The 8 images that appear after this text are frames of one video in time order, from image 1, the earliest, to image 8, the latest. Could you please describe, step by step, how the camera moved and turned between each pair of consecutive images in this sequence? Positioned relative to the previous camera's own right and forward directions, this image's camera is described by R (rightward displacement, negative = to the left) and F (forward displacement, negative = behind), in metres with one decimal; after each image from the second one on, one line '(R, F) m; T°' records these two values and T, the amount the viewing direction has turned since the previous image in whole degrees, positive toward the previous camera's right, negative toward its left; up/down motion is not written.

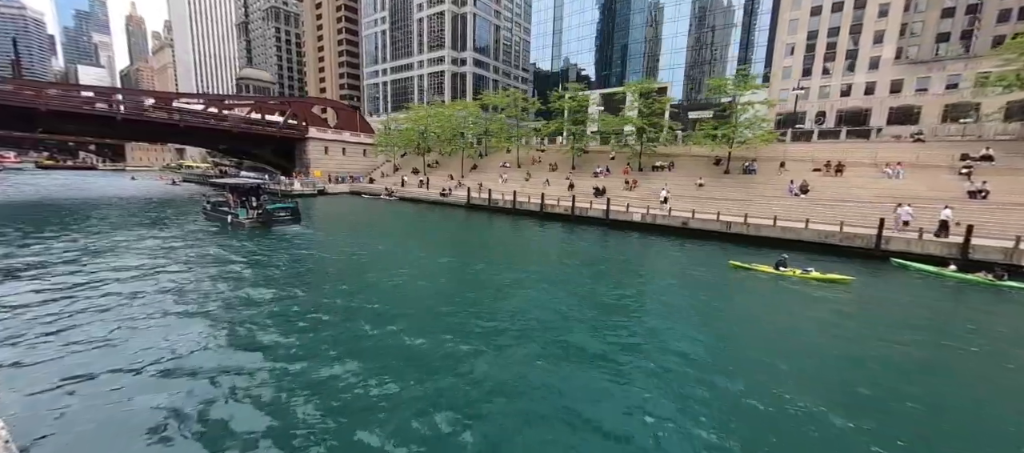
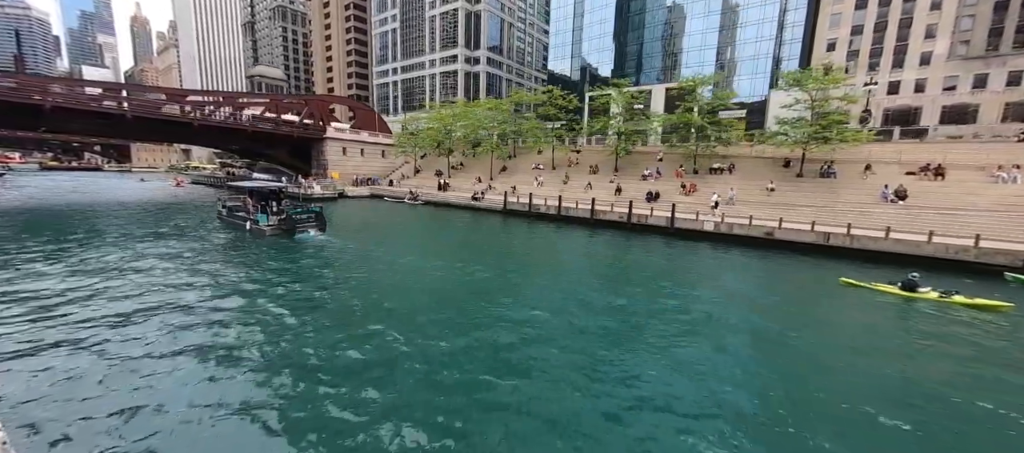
(-3.5, +2.8) m; 0°
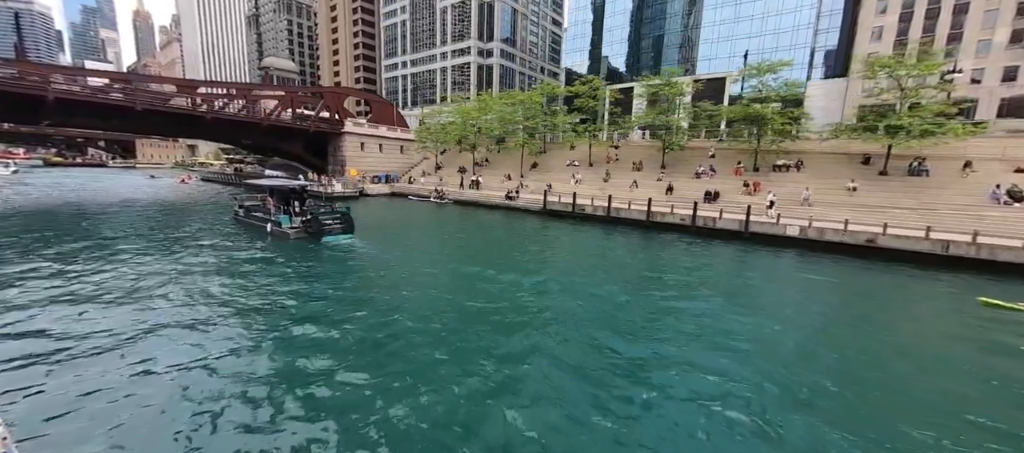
(-3.2, +2.6) m; 0°
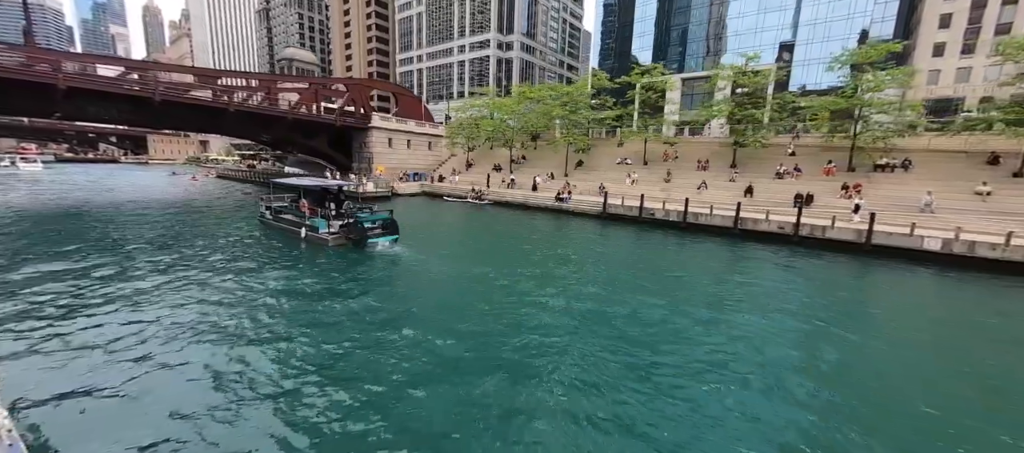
(-3.8, +3.1) m; -1°
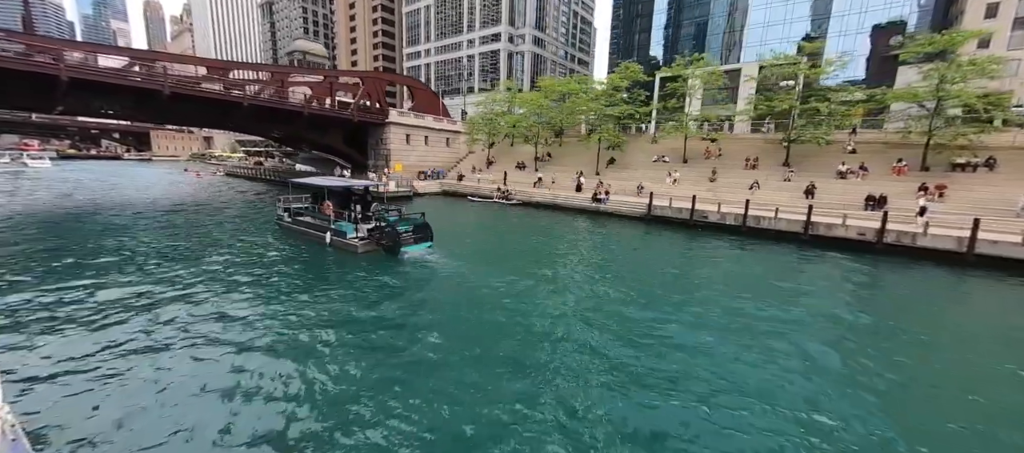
(-2.5, +2.0) m; 0°
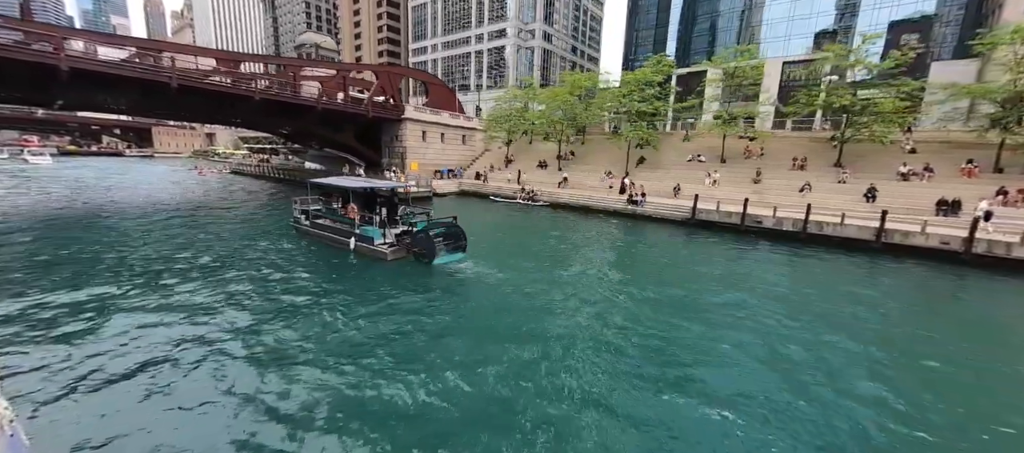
(-2.2, +1.8) m; 0°
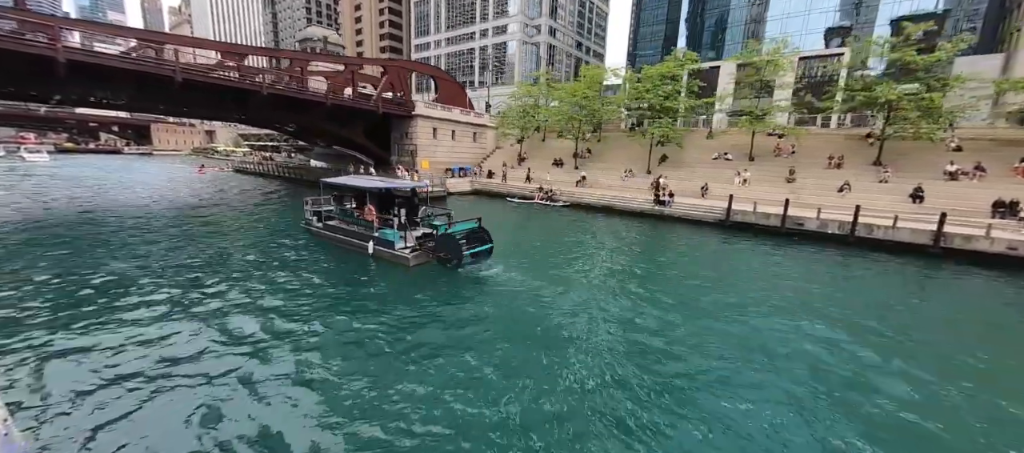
(-1.5, +1.3) m; 0°
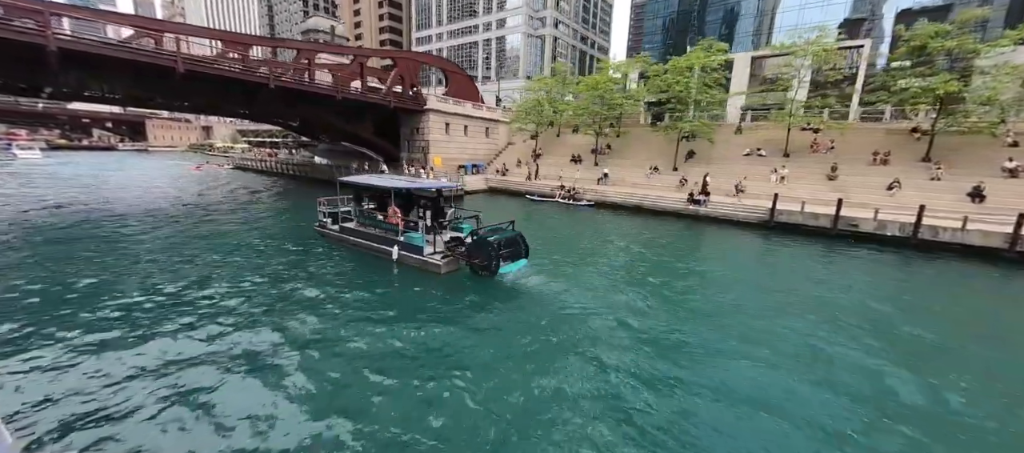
(-1.9, +1.5) m; 0°
